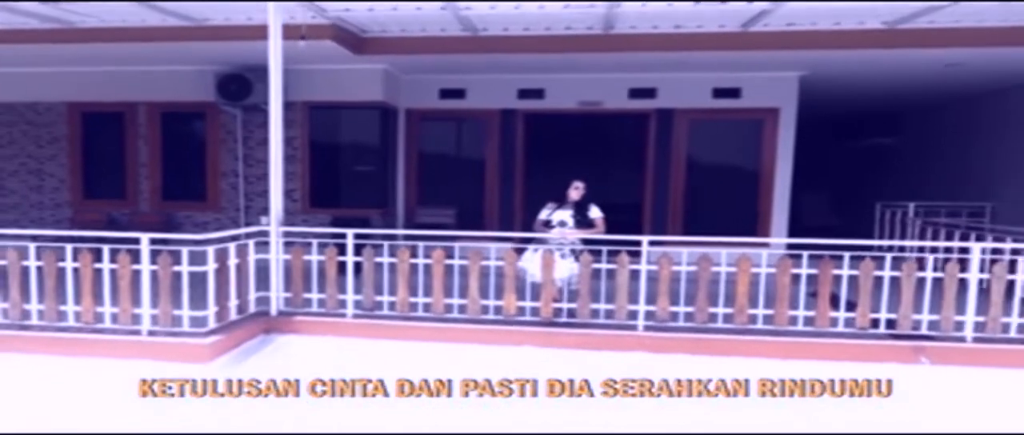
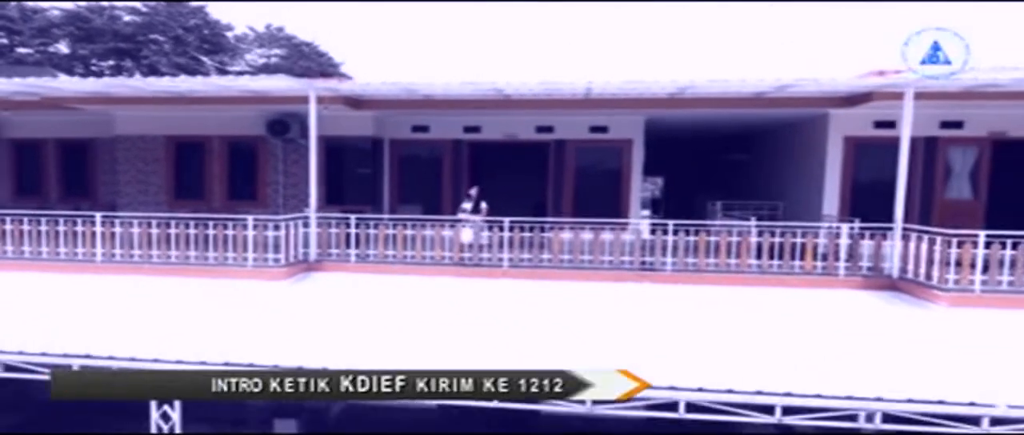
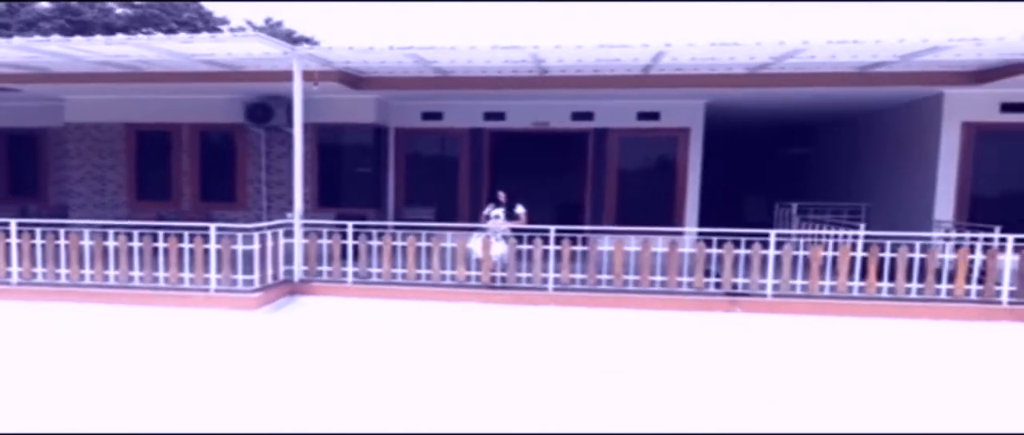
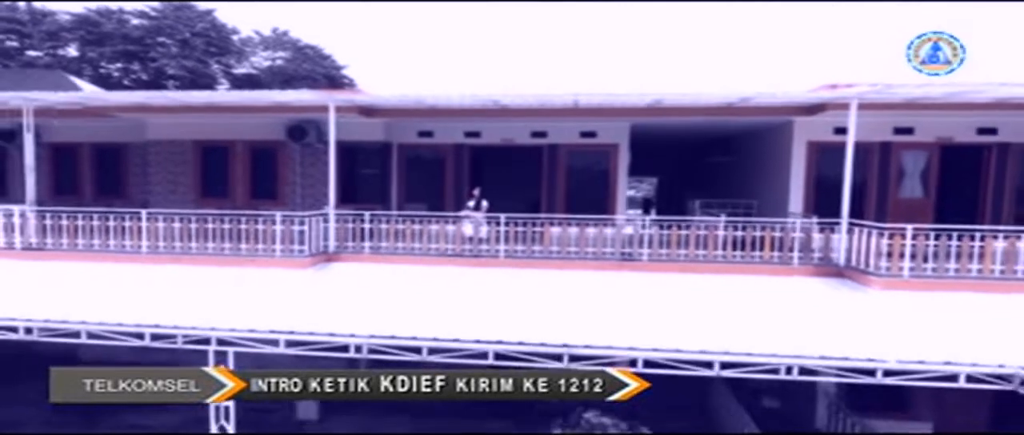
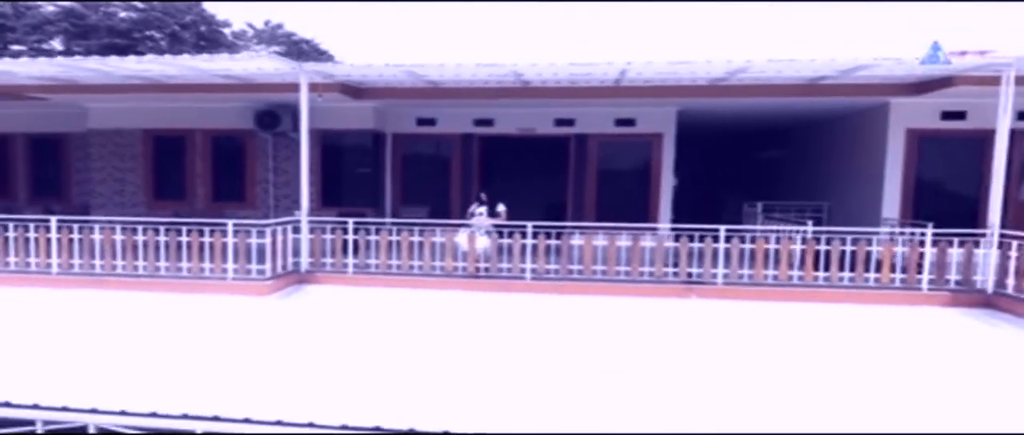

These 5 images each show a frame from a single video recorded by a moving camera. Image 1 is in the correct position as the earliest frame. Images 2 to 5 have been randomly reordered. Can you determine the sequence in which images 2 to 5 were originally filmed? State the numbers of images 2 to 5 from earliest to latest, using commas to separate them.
3, 5, 2, 4
